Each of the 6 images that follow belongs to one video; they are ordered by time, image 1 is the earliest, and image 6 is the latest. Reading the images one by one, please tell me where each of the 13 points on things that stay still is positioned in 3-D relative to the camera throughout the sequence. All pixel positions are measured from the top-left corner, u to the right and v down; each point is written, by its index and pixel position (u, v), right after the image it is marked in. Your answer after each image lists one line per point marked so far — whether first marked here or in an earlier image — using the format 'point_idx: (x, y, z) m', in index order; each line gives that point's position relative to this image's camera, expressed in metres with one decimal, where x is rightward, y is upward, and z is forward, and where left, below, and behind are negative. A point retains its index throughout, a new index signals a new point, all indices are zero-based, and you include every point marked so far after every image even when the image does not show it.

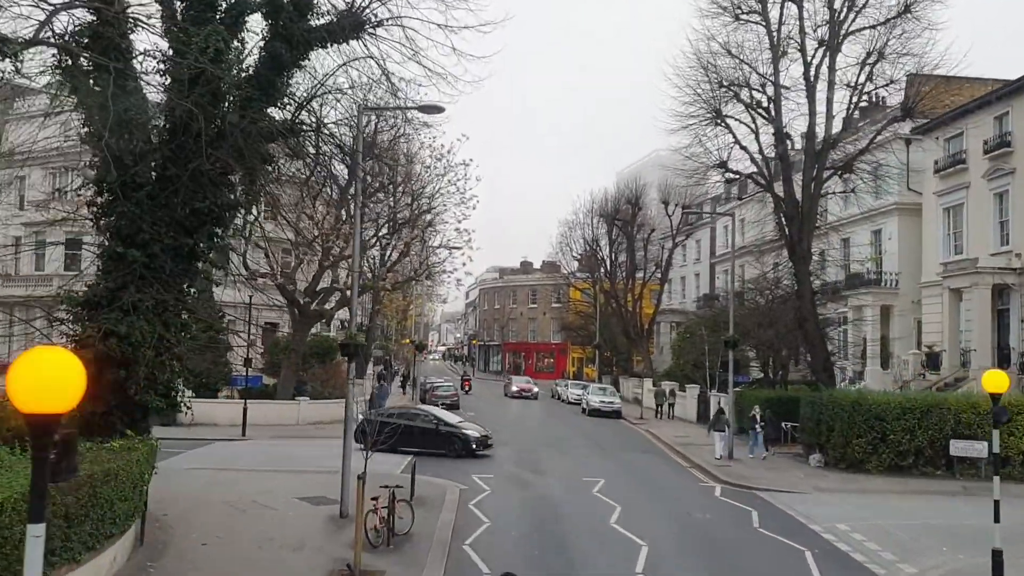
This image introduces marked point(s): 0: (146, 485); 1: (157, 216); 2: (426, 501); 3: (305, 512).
0: (-4.8, -2.6, +12.7) m
1: (-5.2, +1.0, +14.1) m
2: (-1.6, -4.0, +18.0) m
3: (-3.5, -3.8, +16.3) m
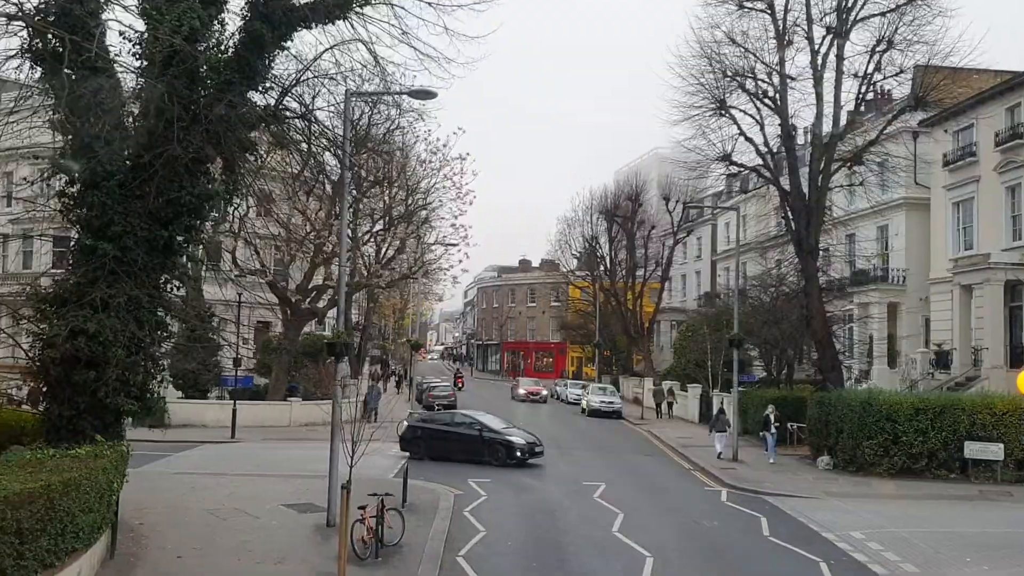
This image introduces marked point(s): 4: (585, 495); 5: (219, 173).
0: (-4.8, -2.5, +11.8) m
1: (-5.2, +1.1, +13.3) m
2: (-1.7, -3.9, +17.1) m
3: (-3.6, -3.7, +15.5) m
4: (+1.5, -4.2, +19.7) m
5: (-4.4, +1.7, +14.5) m
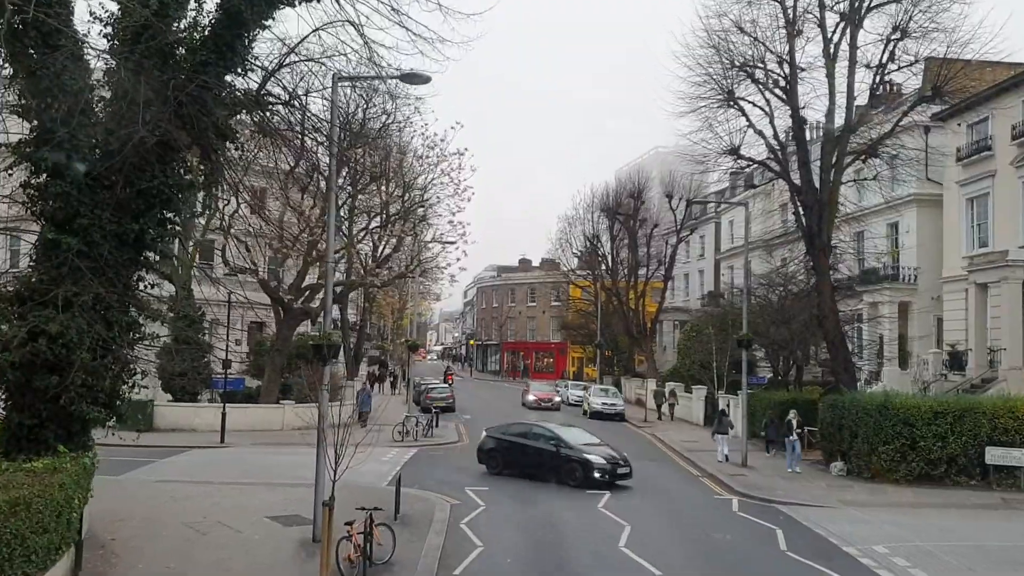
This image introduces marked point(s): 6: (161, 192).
0: (-4.8, -2.5, +10.8) m
1: (-5.3, +1.1, +12.2) m
2: (-1.7, -3.9, +16.1) m
3: (-3.6, -3.7, +14.4) m
4: (+1.5, -4.2, +18.6) m
5: (-4.4, +1.8, +13.5) m
6: (-4.6, +1.3, +12.7) m
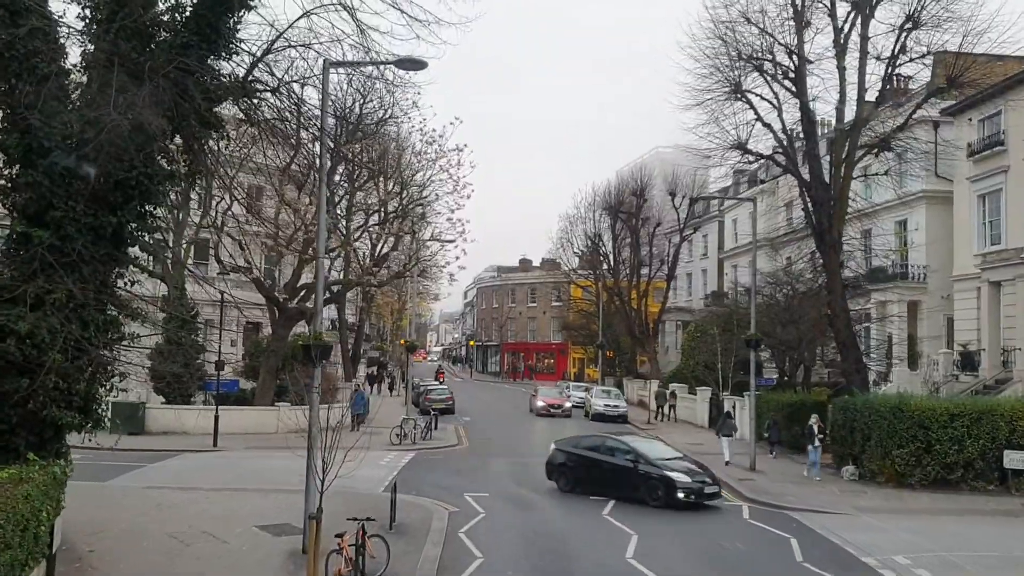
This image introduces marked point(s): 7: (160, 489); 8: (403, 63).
0: (-4.8, -2.5, +10.0) m
1: (-5.2, +1.2, +11.5) m
2: (-1.7, -3.8, +15.4) m
3: (-3.5, -3.7, +13.7) m
4: (+1.5, -4.1, +17.9) m
5: (-4.4, +1.8, +12.7) m
6: (-4.6, +1.3, +11.9) m
7: (-7.1, -4.0, +19.4) m
8: (-1.5, +3.1, +13.5) m
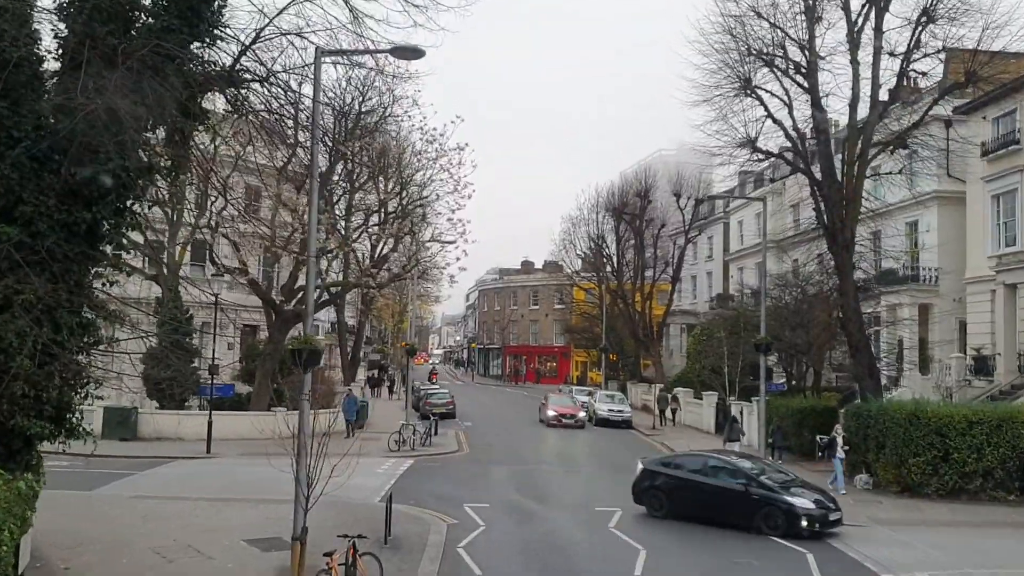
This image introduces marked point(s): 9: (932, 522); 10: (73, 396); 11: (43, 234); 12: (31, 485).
0: (-4.8, -2.5, +9.3) m
1: (-5.2, +1.2, +10.8) m
2: (-1.6, -3.9, +14.6) m
3: (-3.5, -3.7, +12.9) m
4: (+1.5, -4.2, +17.1) m
5: (-4.4, +1.8, +12.0) m
6: (-4.6, +1.3, +11.2) m
7: (-7.0, -4.1, +18.7) m
8: (-1.5, +3.1, +12.7) m
9: (+7.9, -4.4, +18.0) m
10: (-5.1, -1.2, +11.3) m
11: (-5.2, +0.6, +10.8) m
12: (-5.0, -2.1, +10.1) m
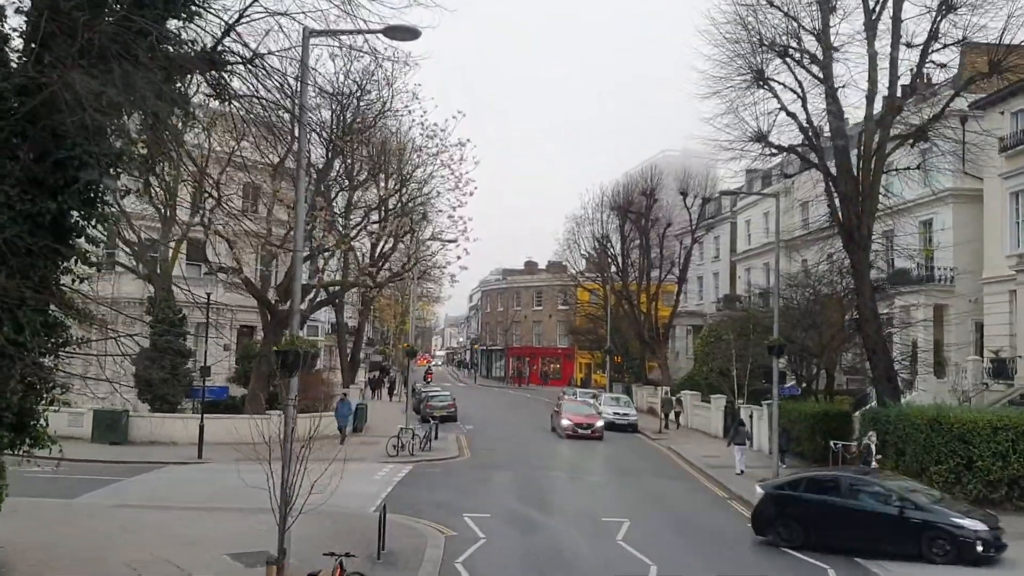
0: (-4.8, -2.4, +8.4) m
1: (-5.2, +1.2, +9.9) m
2: (-1.6, -3.8, +13.7) m
3: (-3.5, -3.6, +12.1) m
4: (+1.6, -4.1, +16.2) m
5: (-4.4, +1.8, +11.1) m
6: (-4.5, +1.3, +10.3) m
7: (-7.0, -4.0, +17.8) m
8: (-1.5, +3.1, +11.8) m
9: (+7.9, -4.4, +17.1) m
10: (-5.1, -1.2, +10.4) m
11: (-5.2, +0.6, +9.9) m
12: (-5.0, -2.0, +9.3) m
